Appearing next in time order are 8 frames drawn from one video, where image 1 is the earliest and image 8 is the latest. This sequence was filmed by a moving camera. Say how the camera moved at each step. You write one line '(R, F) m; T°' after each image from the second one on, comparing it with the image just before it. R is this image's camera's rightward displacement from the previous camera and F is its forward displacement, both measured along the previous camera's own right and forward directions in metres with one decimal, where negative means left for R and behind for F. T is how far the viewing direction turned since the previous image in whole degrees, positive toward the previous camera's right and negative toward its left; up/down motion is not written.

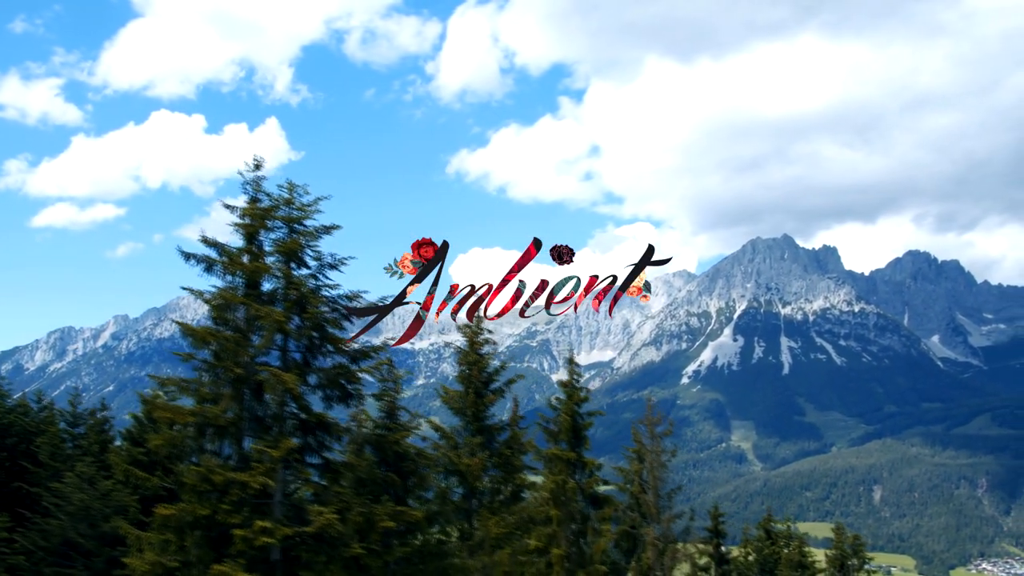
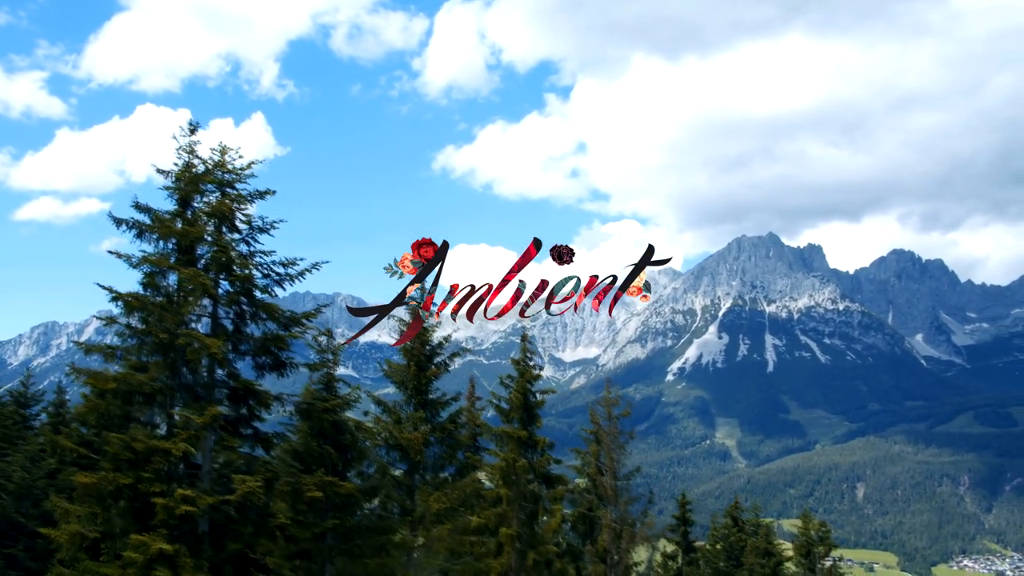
(+0.5, +4.7) m; +1°
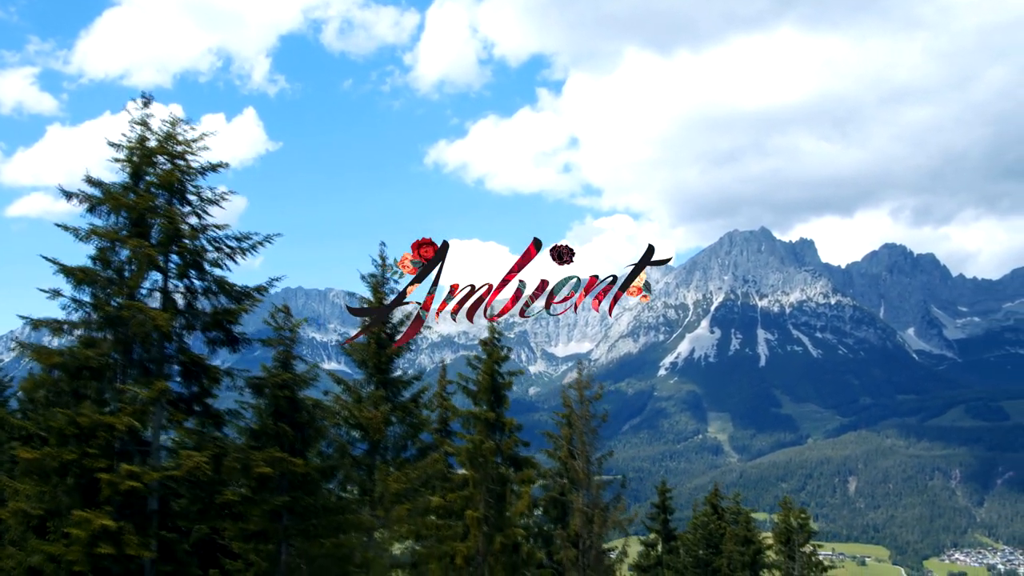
(+0.5, +3.6) m; +1°
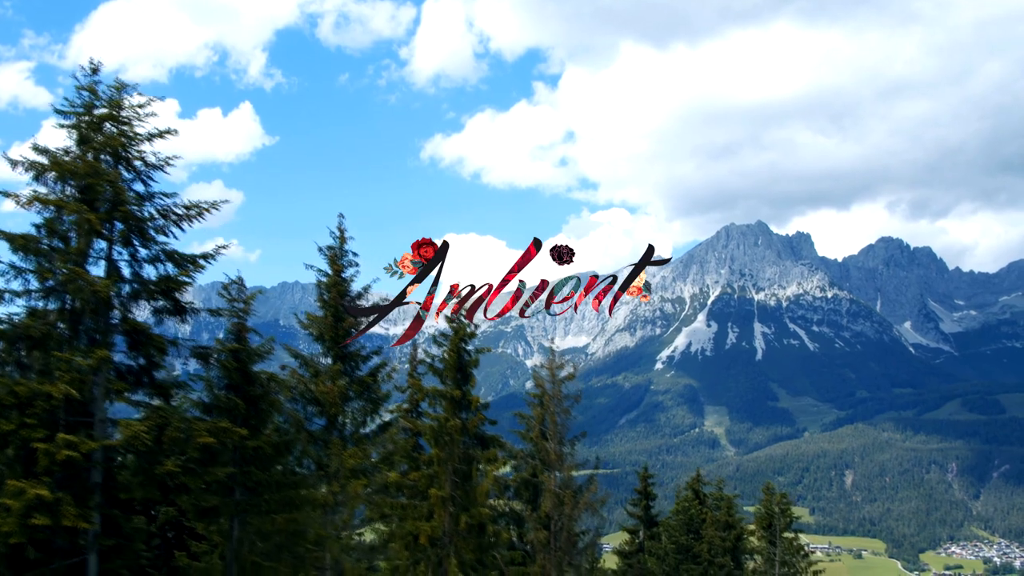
(-0.1, +2.1) m; 0°
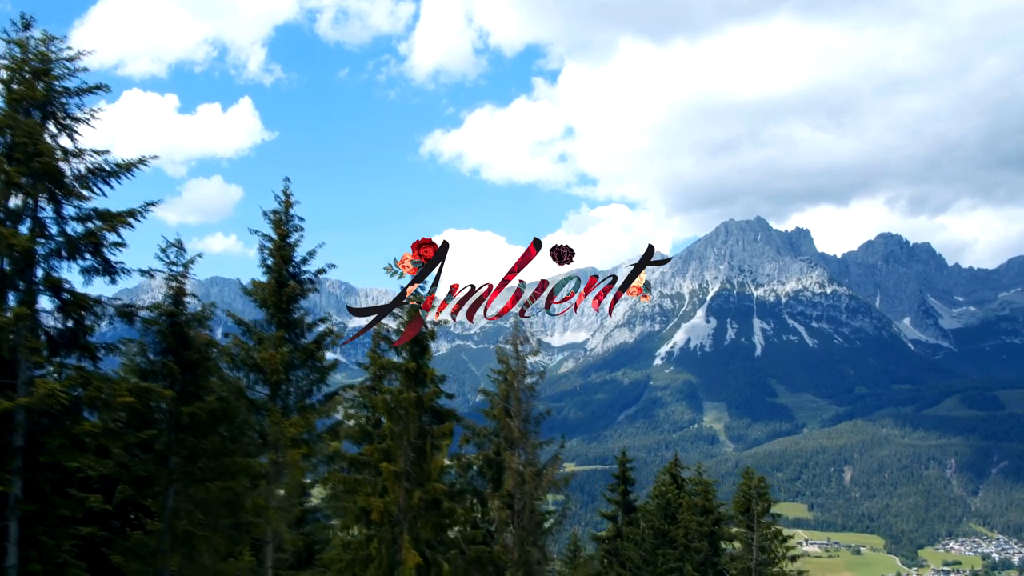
(+0.2, +1.2) m; 0°
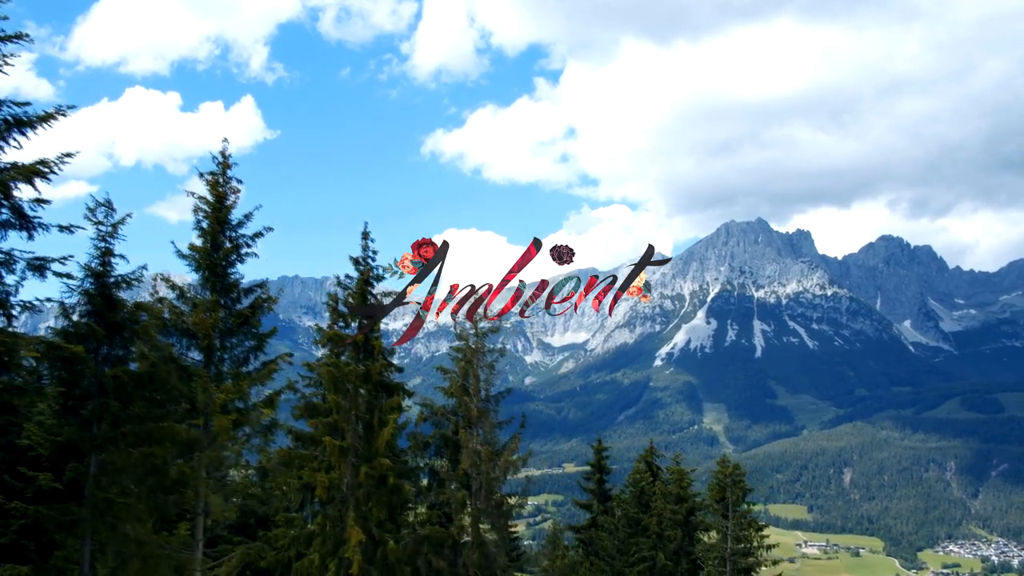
(-0.1, -0.1) m; 0°
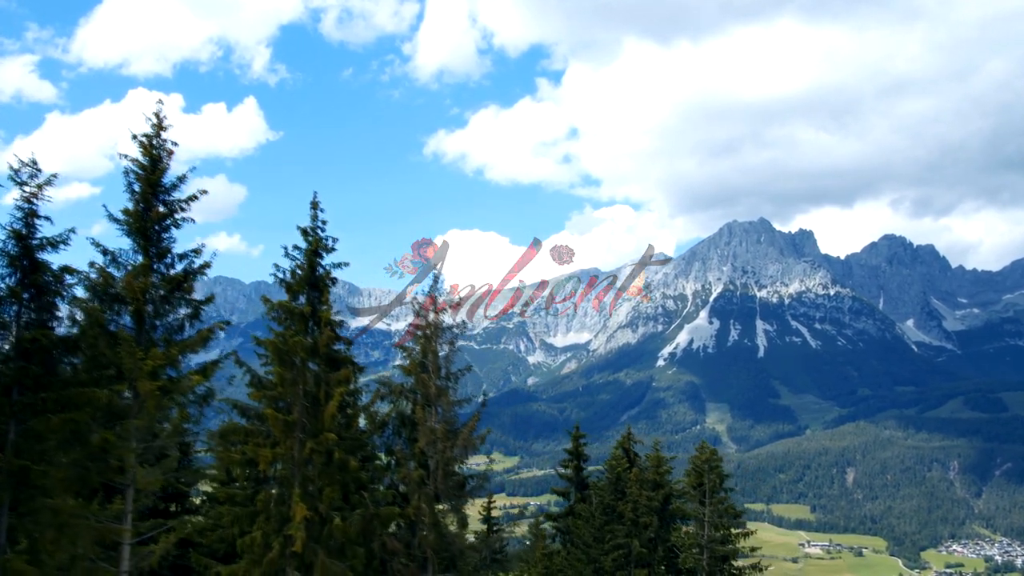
(+0.1, -0.9) m; 0°
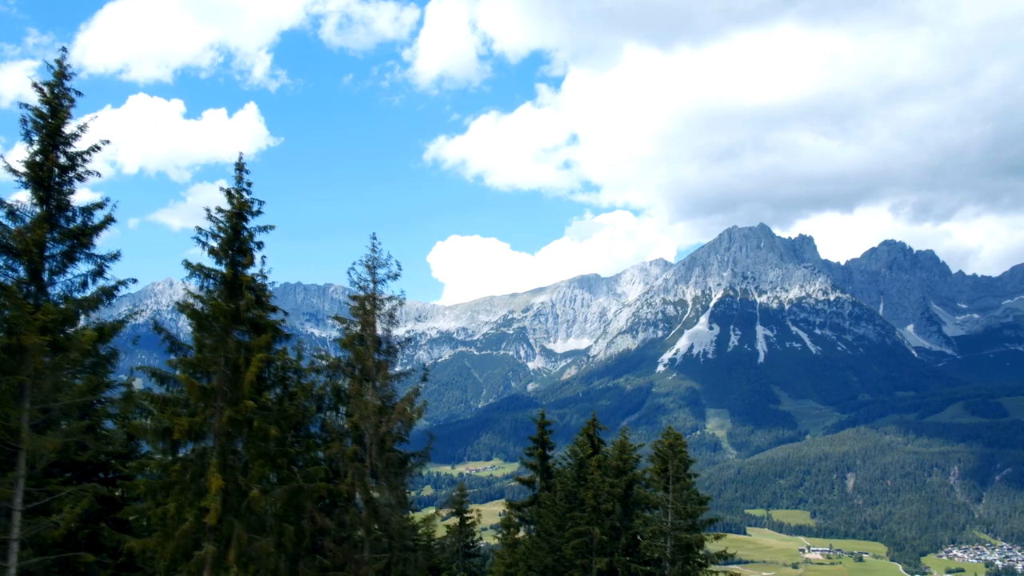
(+0.5, -0.6) m; 0°
